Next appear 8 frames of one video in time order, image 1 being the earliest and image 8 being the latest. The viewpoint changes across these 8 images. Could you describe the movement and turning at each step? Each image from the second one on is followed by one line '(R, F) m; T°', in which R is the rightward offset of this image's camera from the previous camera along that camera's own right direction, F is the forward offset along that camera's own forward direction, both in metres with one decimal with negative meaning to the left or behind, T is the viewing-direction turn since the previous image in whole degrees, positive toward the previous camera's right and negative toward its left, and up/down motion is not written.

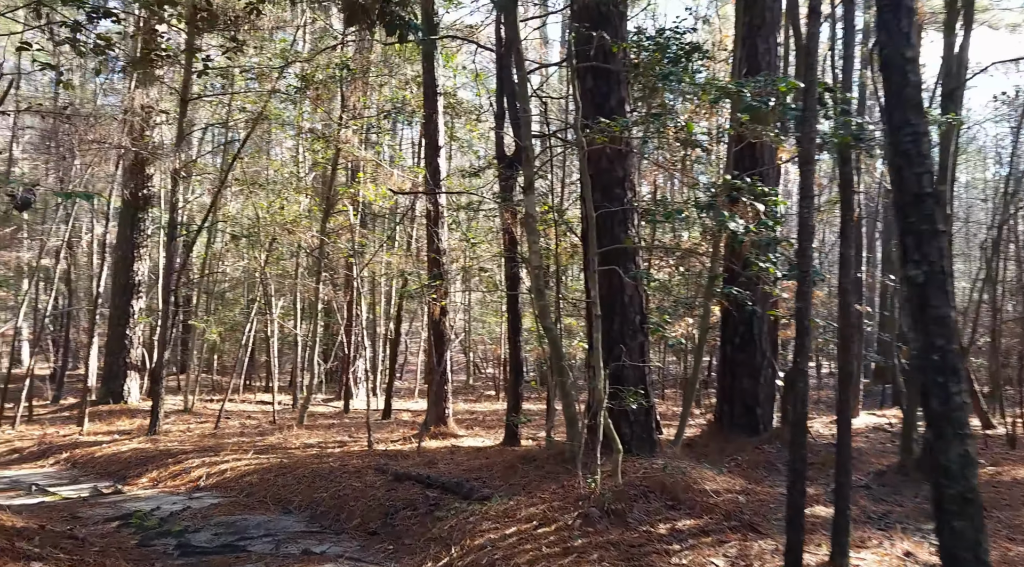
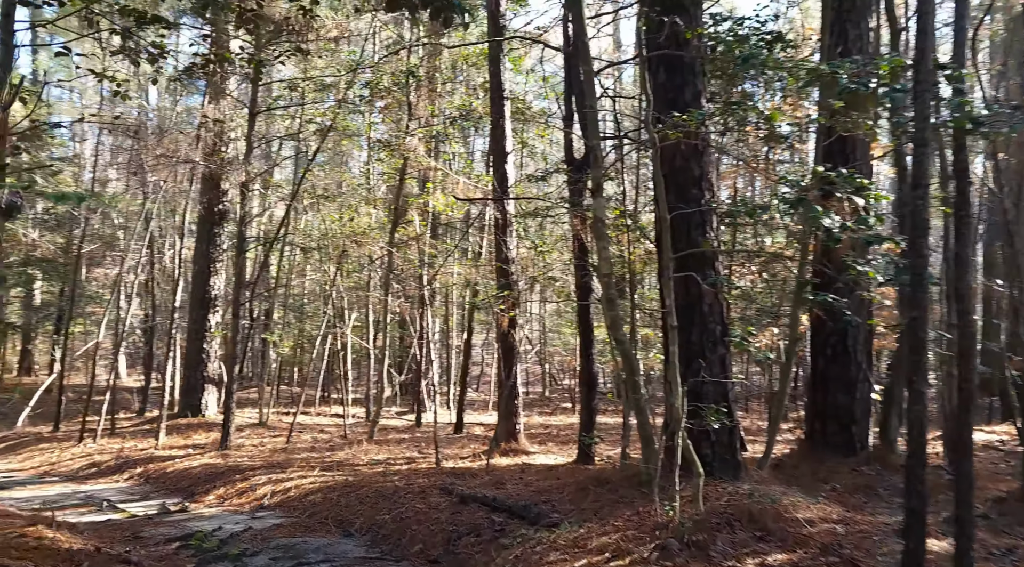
(0.0, +0.5) m; -4°
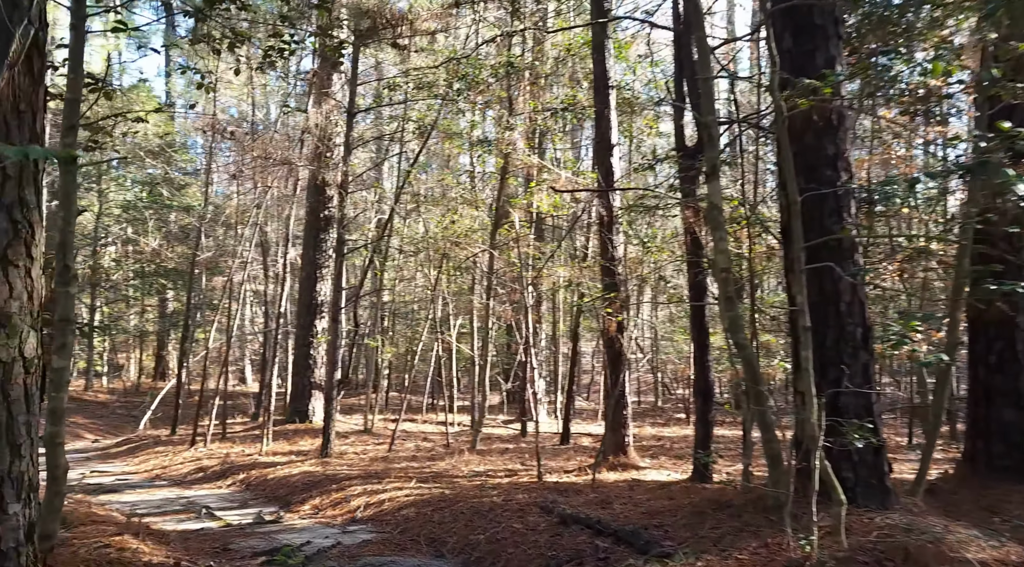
(0.0, +0.8) m; -6°
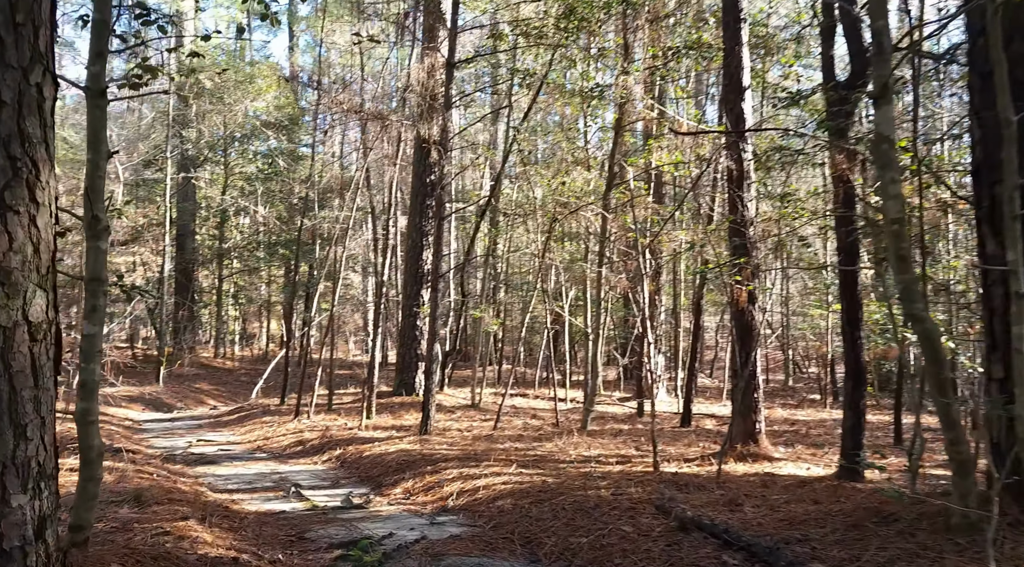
(+0.1, +1.3) m; -6°
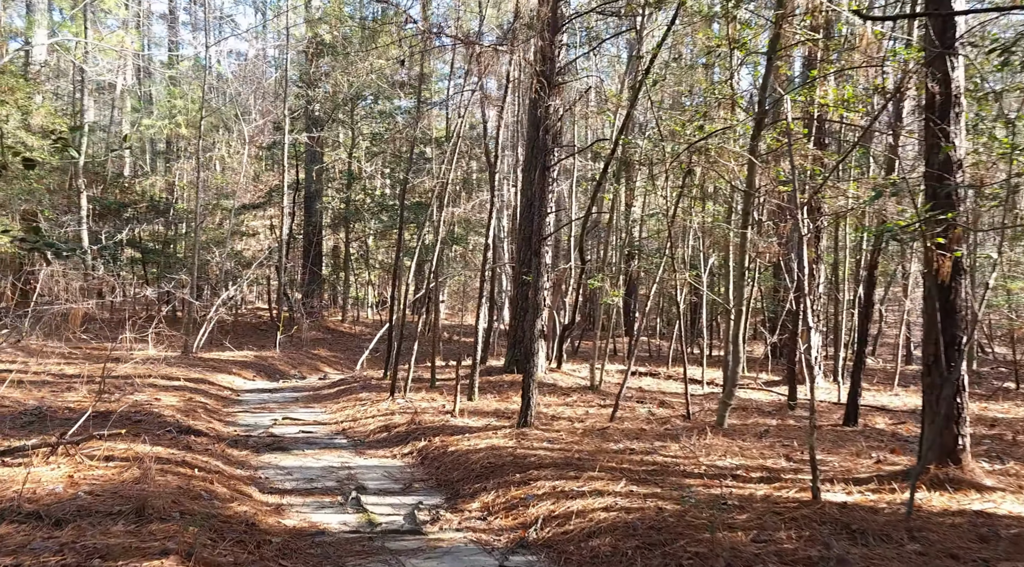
(+0.2, +2.5) m; -8°
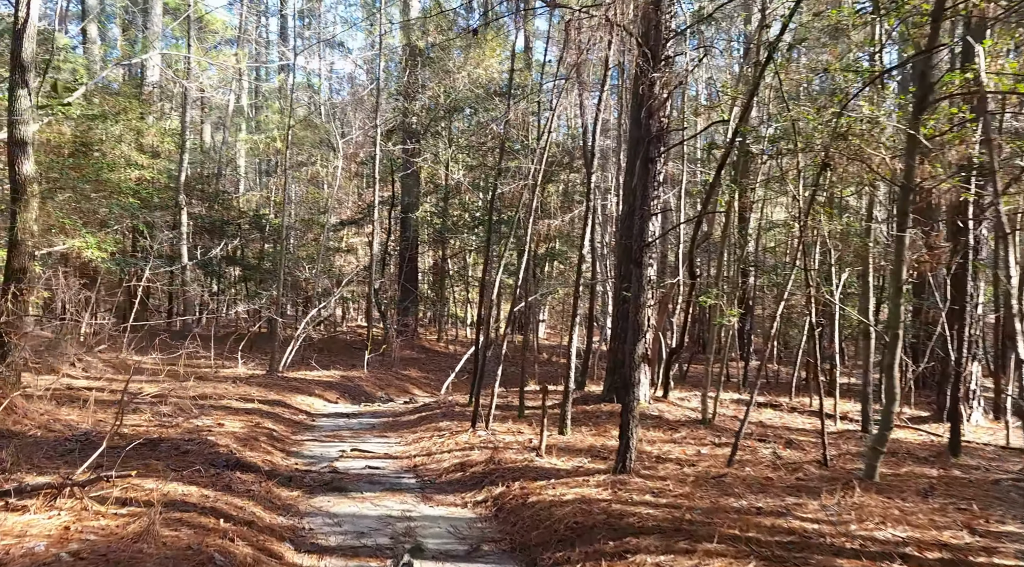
(+0.1, +2.0) m; -6°
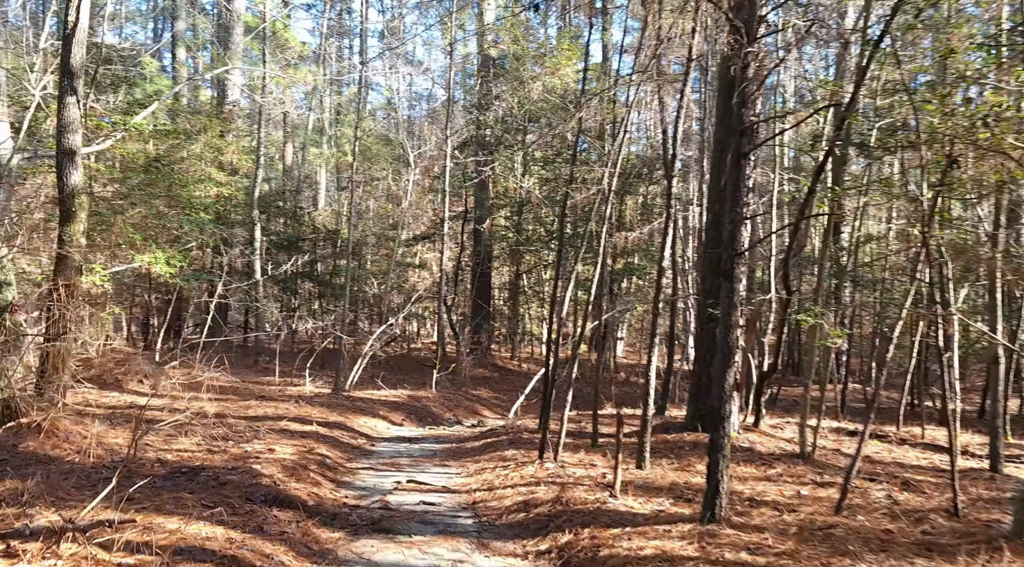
(+0.1, +1.3) m; -4°
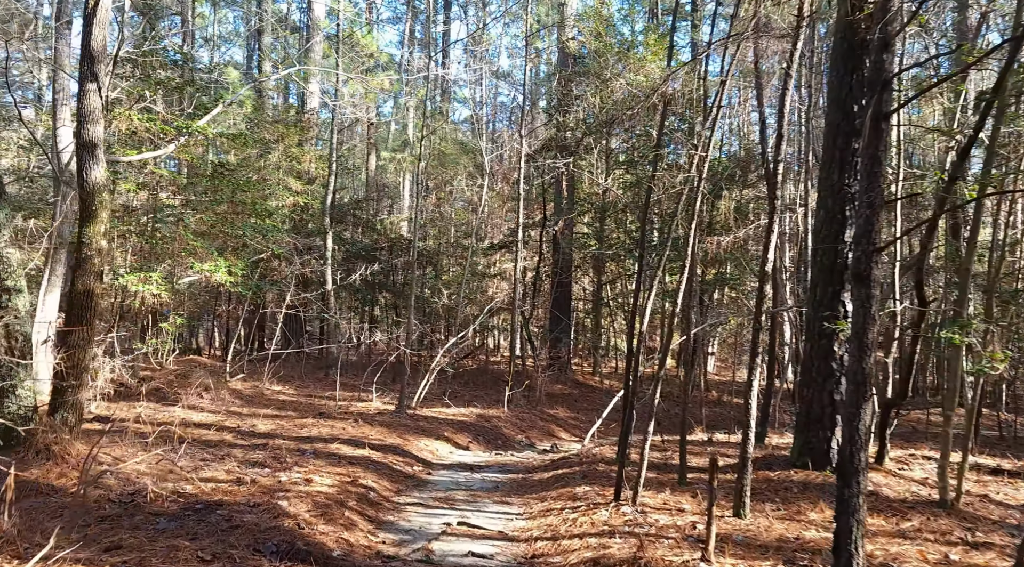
(+0.1, +2.0) m; -5°
